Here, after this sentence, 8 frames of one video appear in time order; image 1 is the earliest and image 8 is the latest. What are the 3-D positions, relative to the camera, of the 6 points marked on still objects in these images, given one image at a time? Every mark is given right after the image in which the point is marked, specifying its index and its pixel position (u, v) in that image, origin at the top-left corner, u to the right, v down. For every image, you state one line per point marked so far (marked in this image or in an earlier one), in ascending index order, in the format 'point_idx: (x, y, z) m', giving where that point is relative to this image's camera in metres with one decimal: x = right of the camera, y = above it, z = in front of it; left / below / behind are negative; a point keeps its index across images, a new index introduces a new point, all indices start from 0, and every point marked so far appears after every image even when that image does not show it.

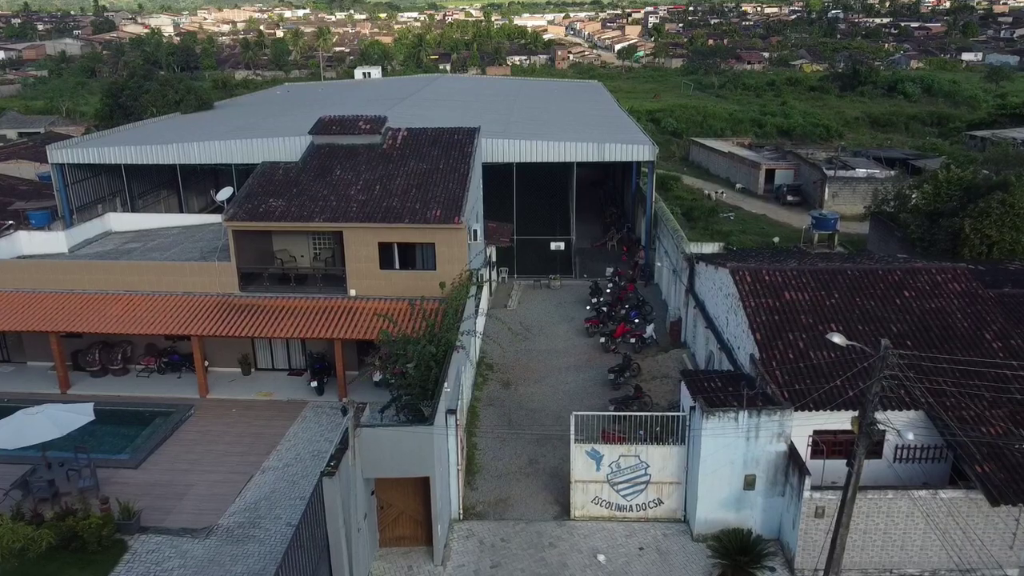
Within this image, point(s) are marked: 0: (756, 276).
0: (+6.4, +0.3, +17.1) m
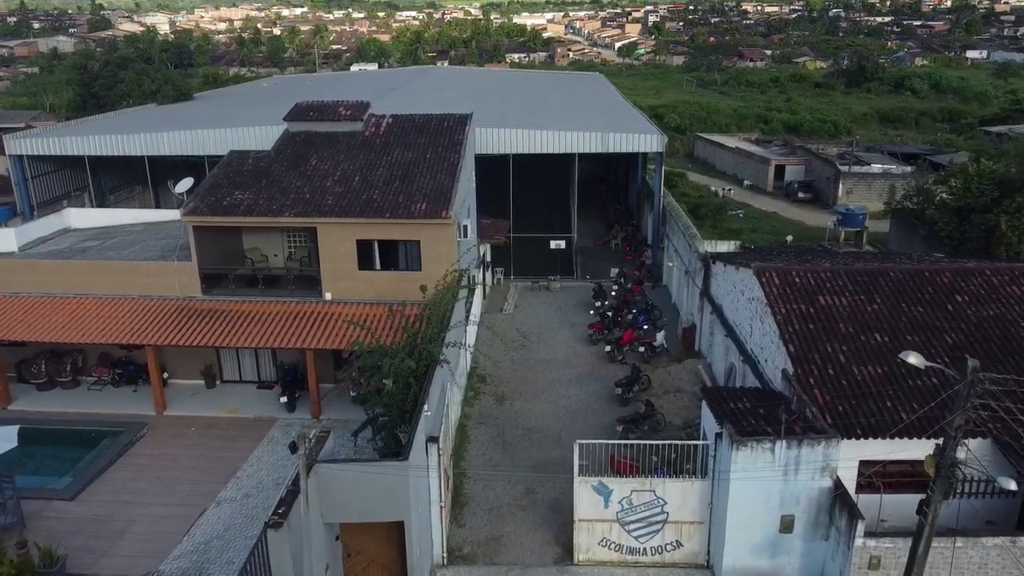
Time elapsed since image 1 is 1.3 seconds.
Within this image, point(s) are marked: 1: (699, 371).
0: (+6.2, +0.2, +15.0) m
1: (+5.1, -2.3, +18.0) m
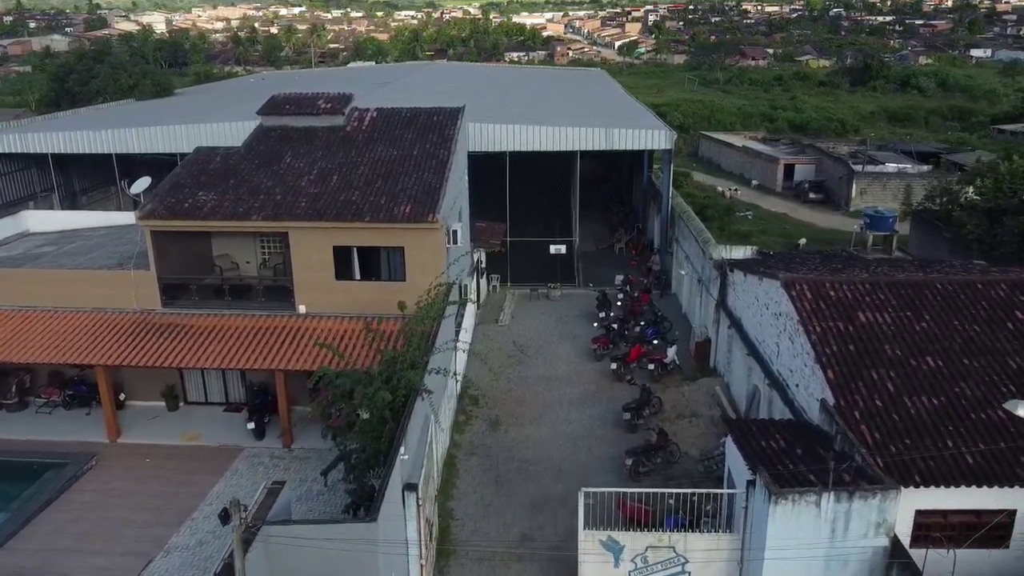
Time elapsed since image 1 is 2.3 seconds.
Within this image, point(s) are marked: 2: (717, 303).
0: (+6.1, -0.1, +13.1) m
1: (+5.0, -2.6, +16.2) m
2: (+5.5, -0.4, +17.6) m
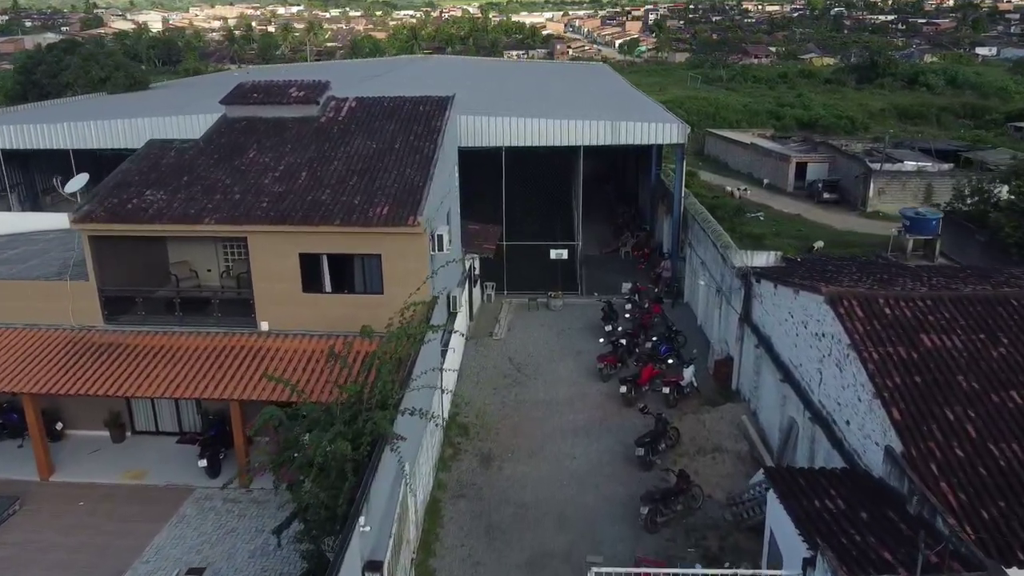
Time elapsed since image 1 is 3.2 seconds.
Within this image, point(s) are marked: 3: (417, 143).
0: (+6.0, -0.3, +11.0) m
1: (+4.9, -2.9, +14.0) m
2: (+5.4, -0.7, +15.5) m
3: (-2.2, +3.4, +15.5) m
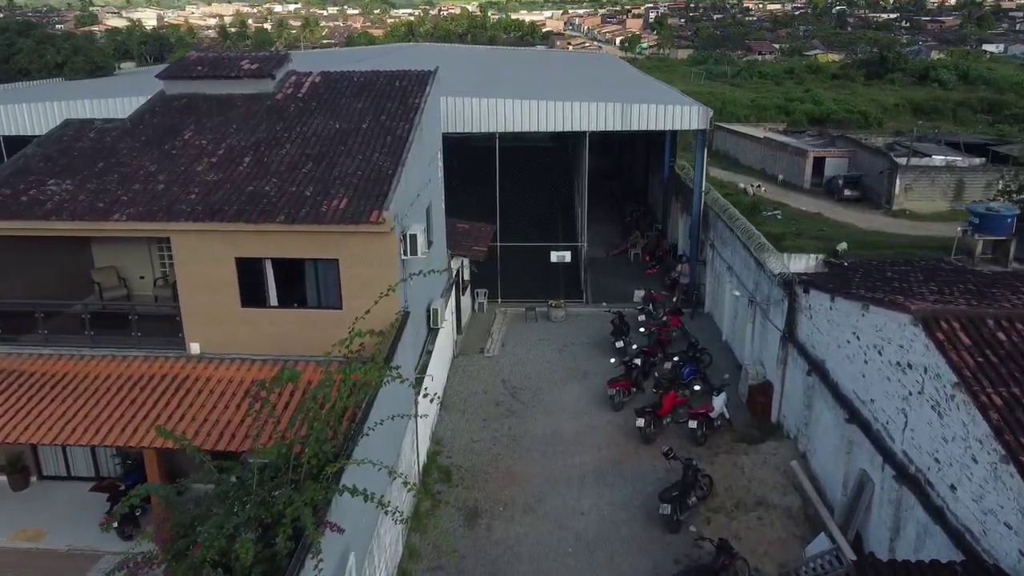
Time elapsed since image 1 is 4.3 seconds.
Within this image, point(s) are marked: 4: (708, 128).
0: (+5.9, -0.6, +8.3) m
1: (+4.8, -3.1, +11.3) m
2: (+5.2, -0.9, +12.7) m
3: (-2.4, +3.2, +12.7) m
4: (+5.4, +4.4, +18.3) m
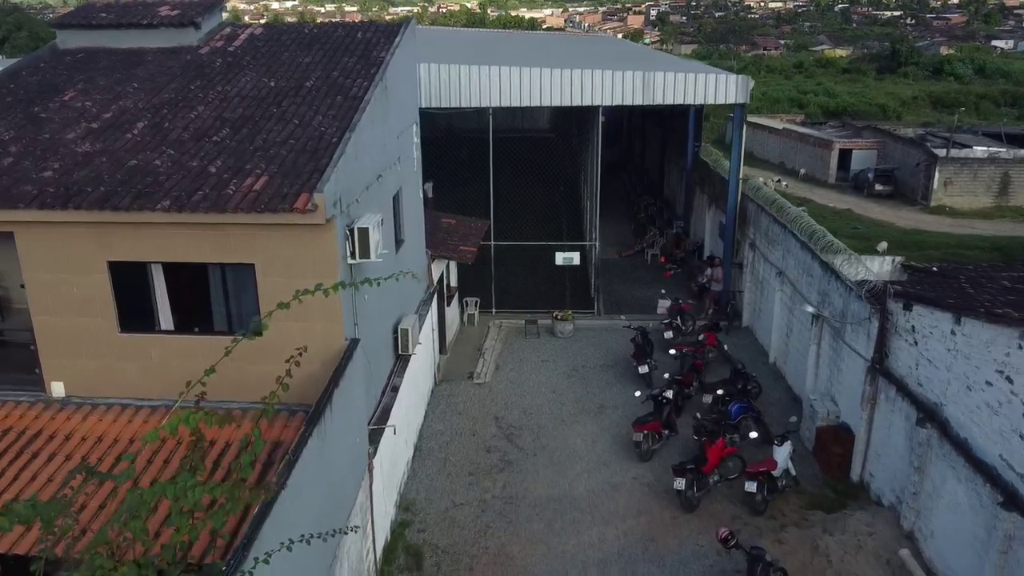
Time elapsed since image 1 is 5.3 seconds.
0: (+5.8, -0.8, +5.0) m
1: (+4.7, -3.3, +8.1) m
2: (+5.2, -1.1, +9.5) m
3: (-2.4, +3.0, +9.5) m
4: (+5.4, +4.2, +15.1) m
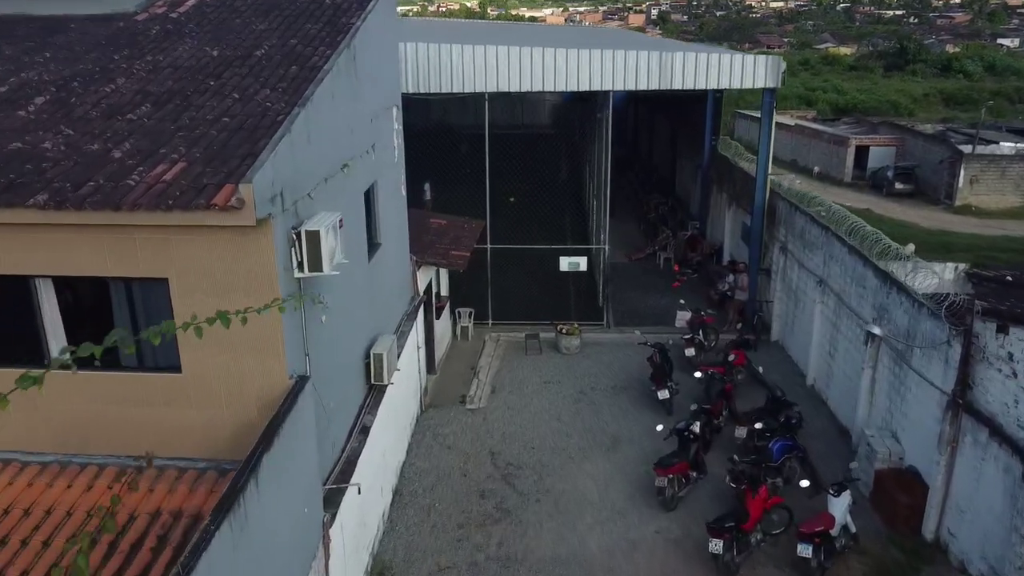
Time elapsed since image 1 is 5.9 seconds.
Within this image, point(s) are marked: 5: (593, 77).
0: (+5.8, -1.0, +3.3) m
1: (+4.7, -3.5, +6.3) m
2: (+5.1, -1.3, +7.7) m
3: (-2.5, +2.8, +7.7) m
4: (+5.3, +4.0, +13.3) m
5: (+1.7, +4.2, +13.1) m
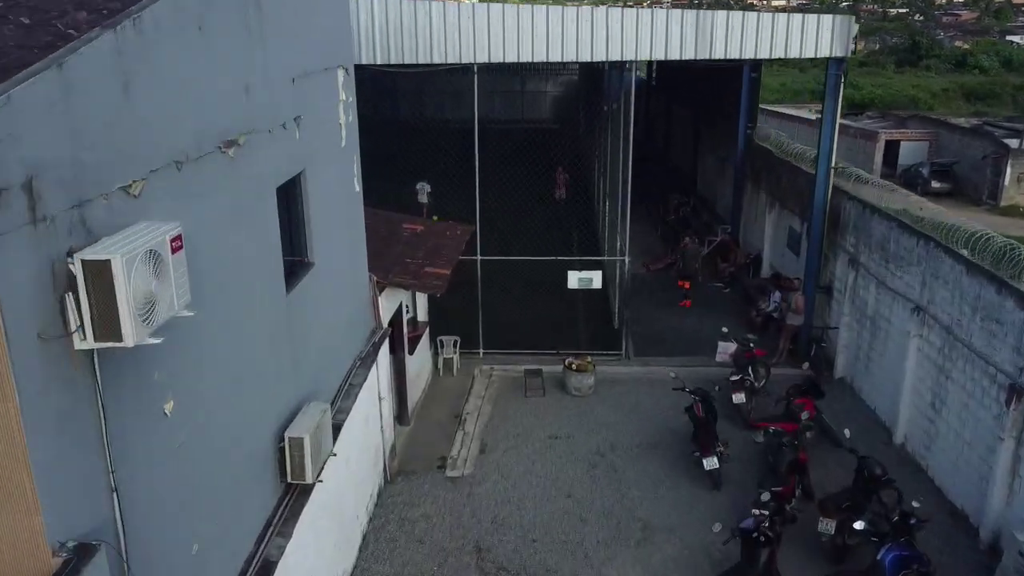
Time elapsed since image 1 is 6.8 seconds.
0: (+5.7, -1.3, +0.5) m
1: (+4.6, -3.9, +3.5) m
2: (+5.1, -1.7, +5.0) m
3: (-2.5, +2.4, +4.9) m
4: (+5.3, +3.7, +10.5) m
5: (+1.6, +3.8, +10.3) m
